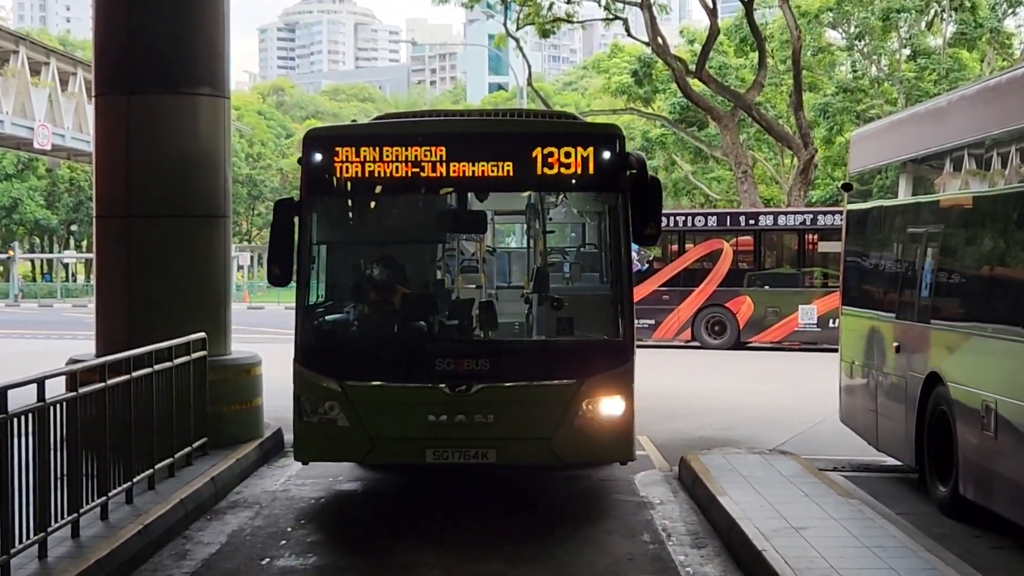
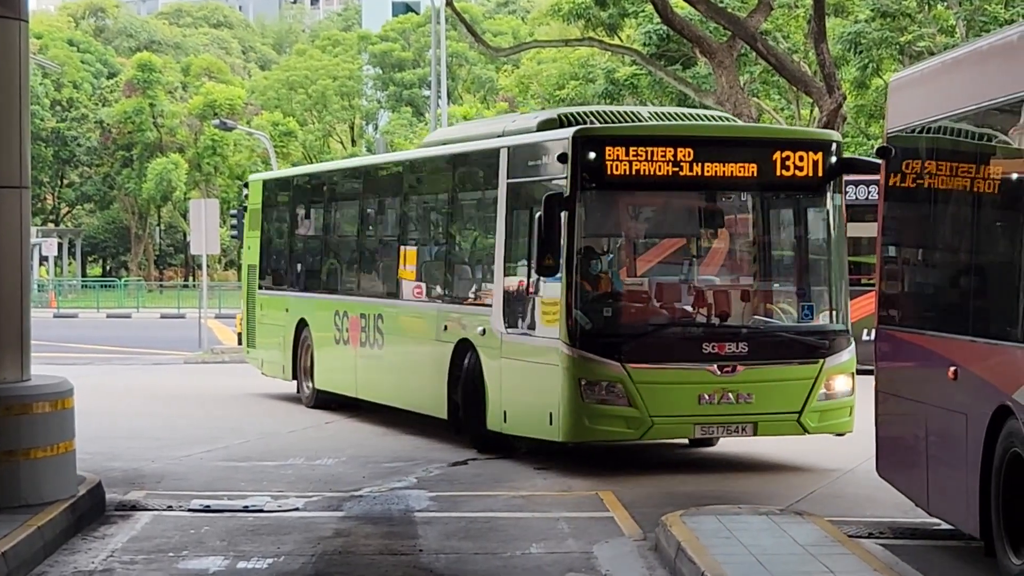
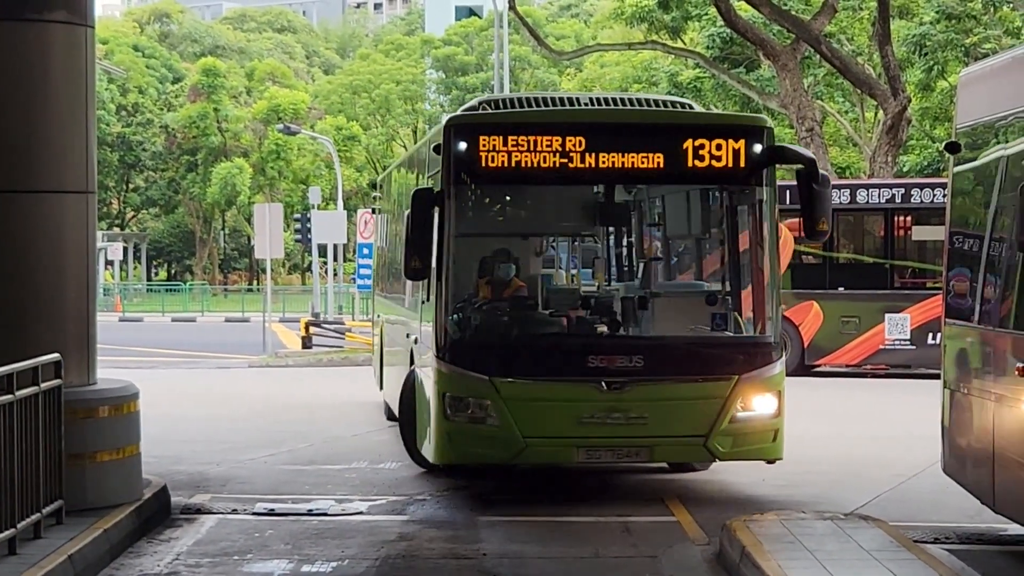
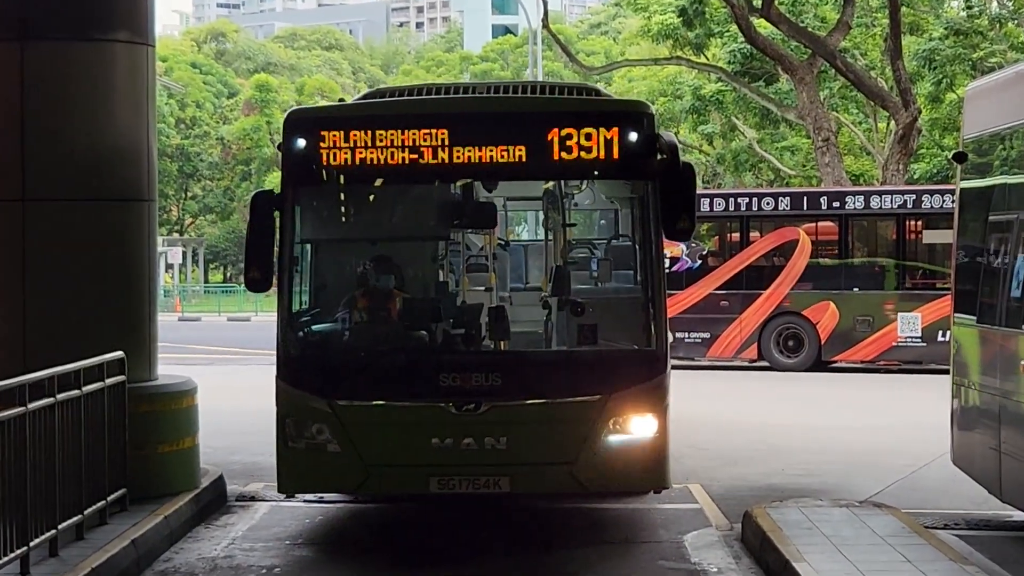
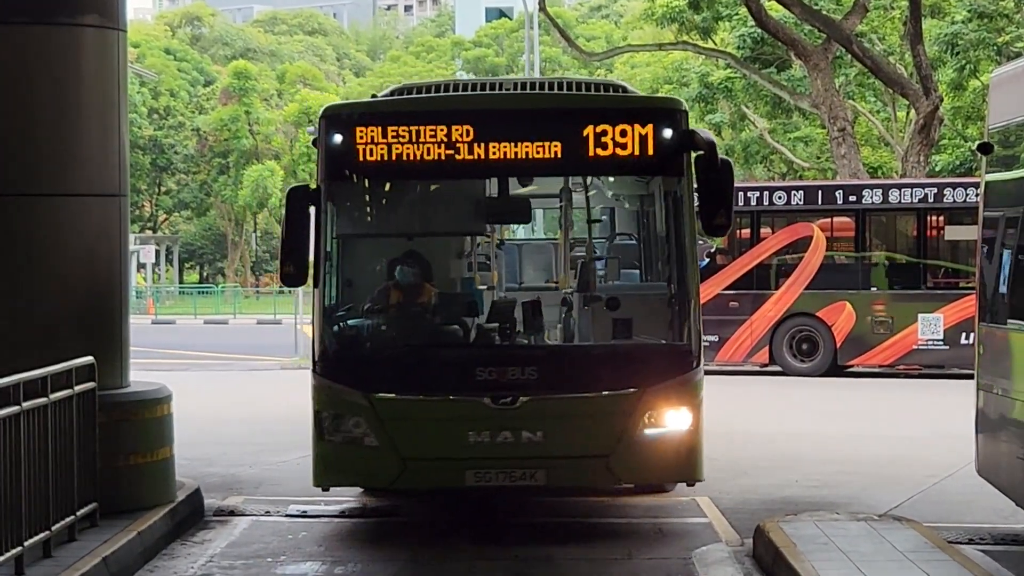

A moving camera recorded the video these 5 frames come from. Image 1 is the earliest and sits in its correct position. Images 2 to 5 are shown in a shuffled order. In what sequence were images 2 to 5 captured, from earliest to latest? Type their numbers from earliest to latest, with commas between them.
4, 5, 3, 2
